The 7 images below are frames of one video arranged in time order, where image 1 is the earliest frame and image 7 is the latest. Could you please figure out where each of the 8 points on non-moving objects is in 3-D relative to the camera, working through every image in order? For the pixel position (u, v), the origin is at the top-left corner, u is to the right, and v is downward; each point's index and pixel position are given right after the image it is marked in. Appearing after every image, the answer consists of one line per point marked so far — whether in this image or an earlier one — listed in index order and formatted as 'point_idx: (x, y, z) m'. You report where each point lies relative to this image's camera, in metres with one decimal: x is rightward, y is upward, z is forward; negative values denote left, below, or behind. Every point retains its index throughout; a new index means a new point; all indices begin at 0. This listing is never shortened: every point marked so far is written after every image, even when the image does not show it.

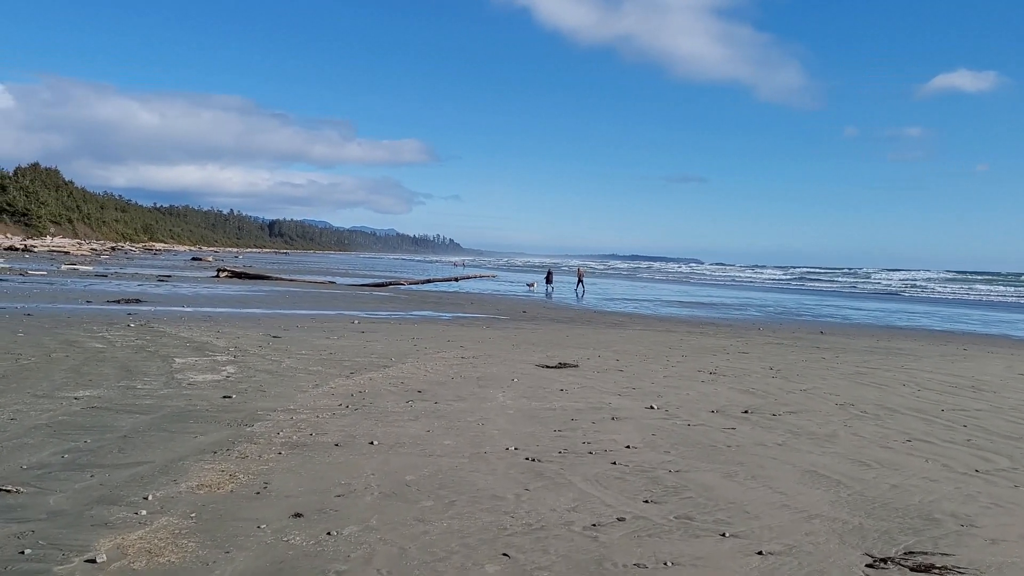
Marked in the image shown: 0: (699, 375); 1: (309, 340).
0: (+3.1, -1.4, +9.9) m
1: (-3.6, -0.9, +10.8) m
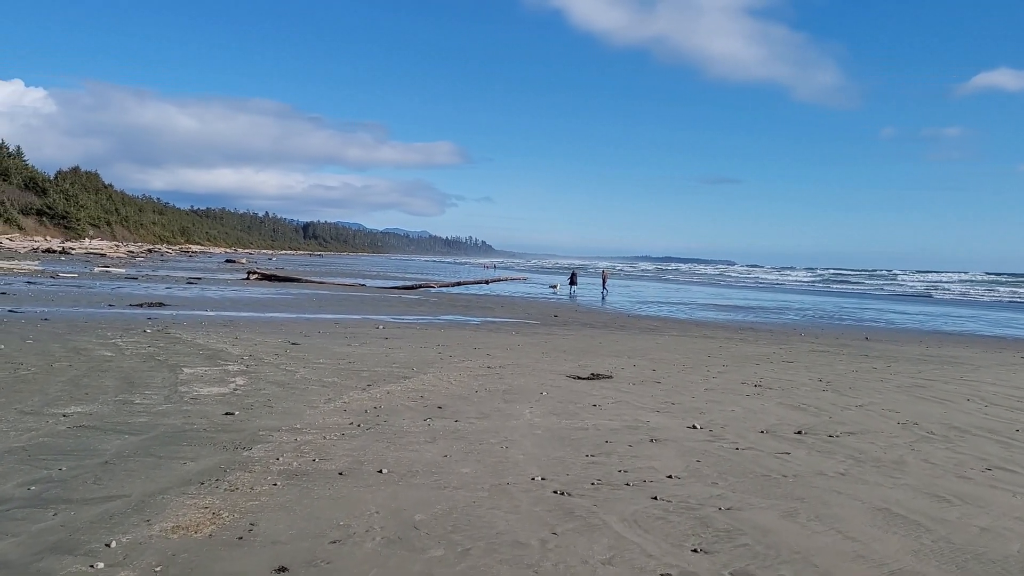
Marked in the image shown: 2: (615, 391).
0: (+3.5, -1.5, +9.1) m
1: (-3.2, -1.0, +10.3) m
2: (+1.4, -1.4, +8.2) m
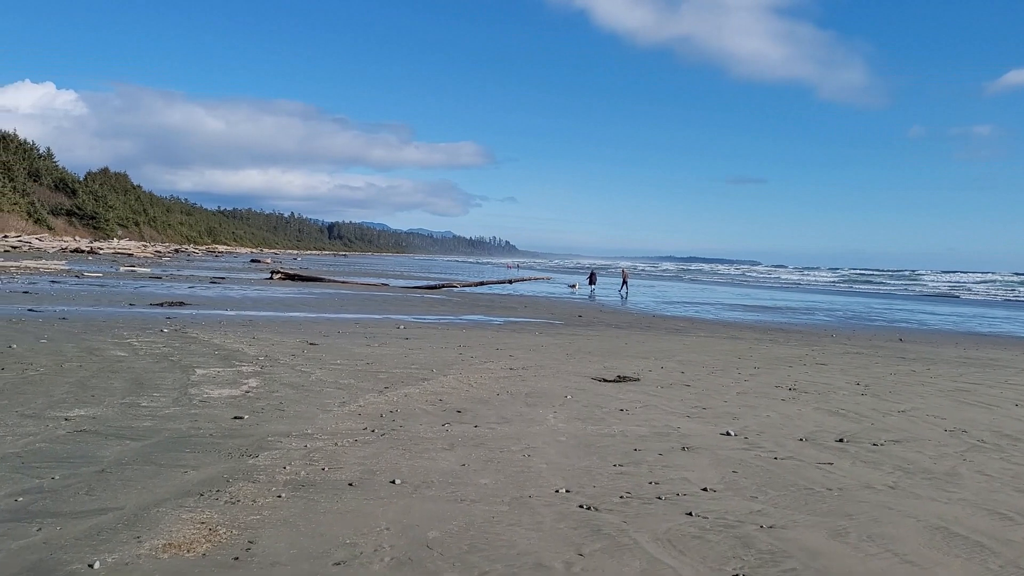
0: (+3.8, -1.5, +8.7) m
1: (-2.8, -1.0, +10.1) m
2: (+1.7, -1.4, +7.8) m
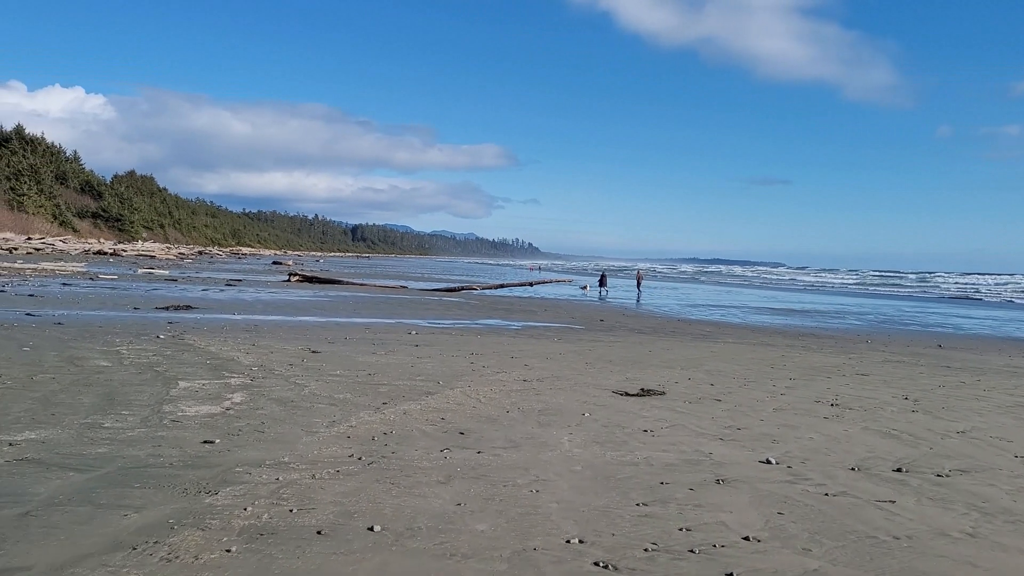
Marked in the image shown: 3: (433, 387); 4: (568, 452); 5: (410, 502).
0: (+4.0, -1.6, +7.8) m
1: (-2.6, -1.1, +9.5) m
2: (+1.8, -1.5, +7.1) m
3: (-1.0, -1.2, +7.5) m
4: (+0.5, -1.4, +5.3) m
5: (-0.7, -1.4, +3.9) m
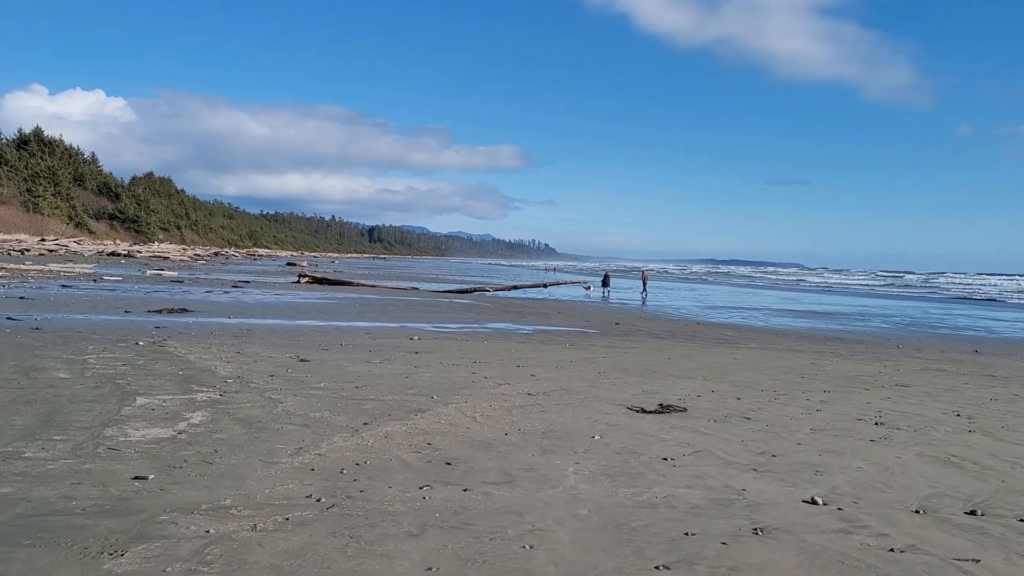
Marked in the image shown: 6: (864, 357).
0: (+4.0, -1.6, +6.9) m
1: (-2.5, -1.1, +8.7) m
2: (+1.8, -1.5, +6.2) m
3: (-1.0, -1.3, +6.7) m
4: (+0.4, -1.5, +4.4) m
5: (-0.7, -1.4, +3.1) m
6: (+8.6, -1.7, +14.8) m
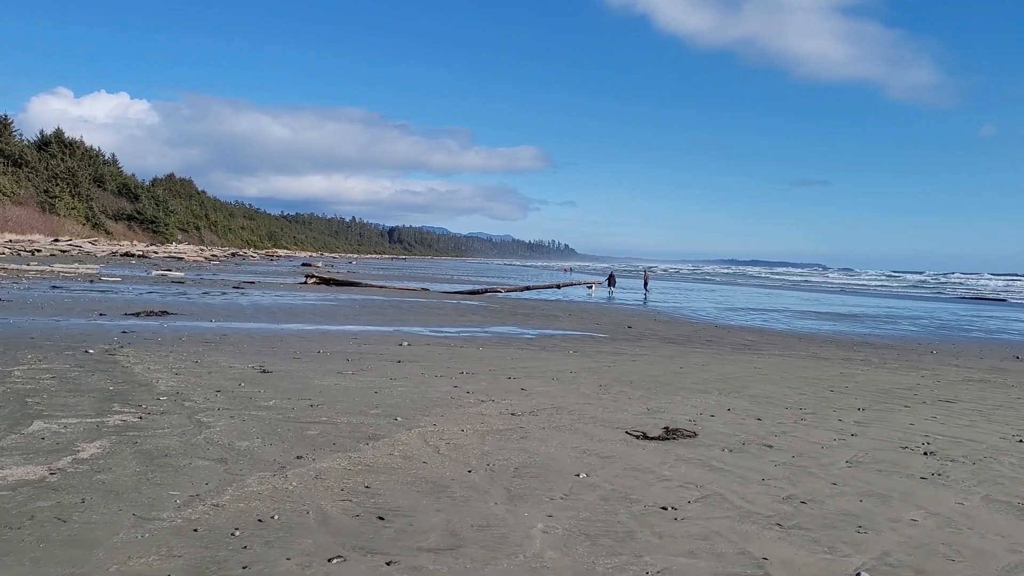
0: (+3.8, -1.7, +5.7) m
1: (-2.7, -1.1, +7.7) m
2: (+1.6, -1.5, +5.1) m
3: (-1.2, -1.3, +5.7) m
4: (+0.1, -1.5, +3.3) m
5: (-1.1, -1.5, +2.1) m
6: (+8.7, -1.7, +13.4) m
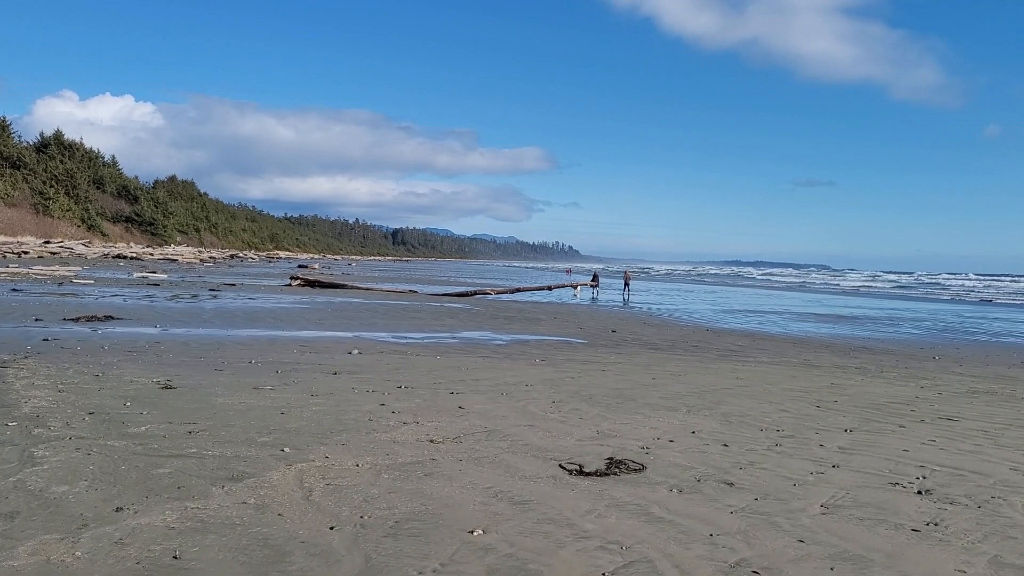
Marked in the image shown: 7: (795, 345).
0: (+3.0, -1.7, +4.7) m
1: (-3.4, -1.2, +6.8) m
2: (+0.8, -1.6, +4.1) m
3: (-2.0, -1.4, +4.7) m
4: (-0.7, -1.5, +2.4) m
5: (-1.9, -1.5, +1.1) m
6: (+8.0, -1.8, +12.3) m
7: (+7.8, -1.6, +15.9) m
